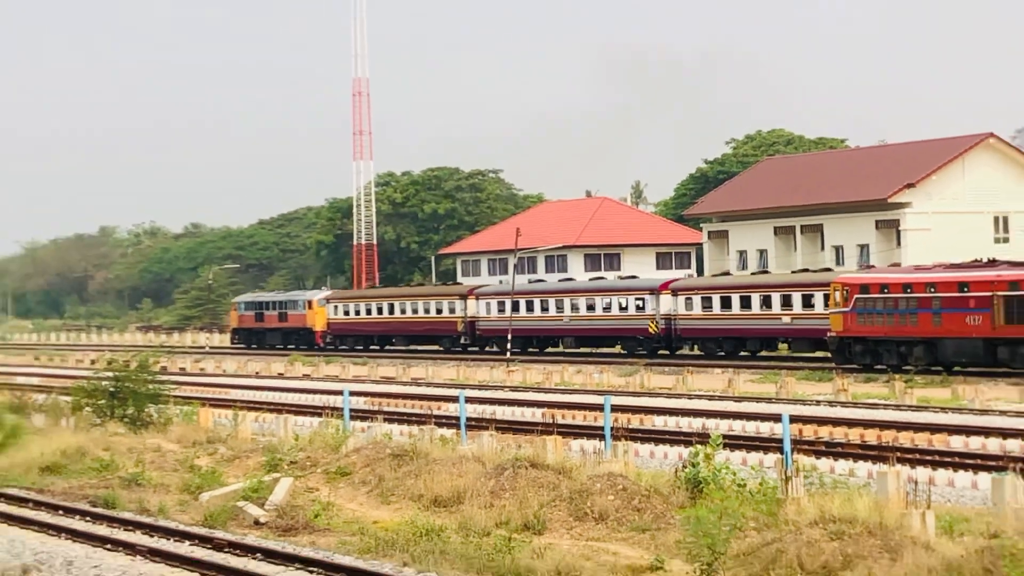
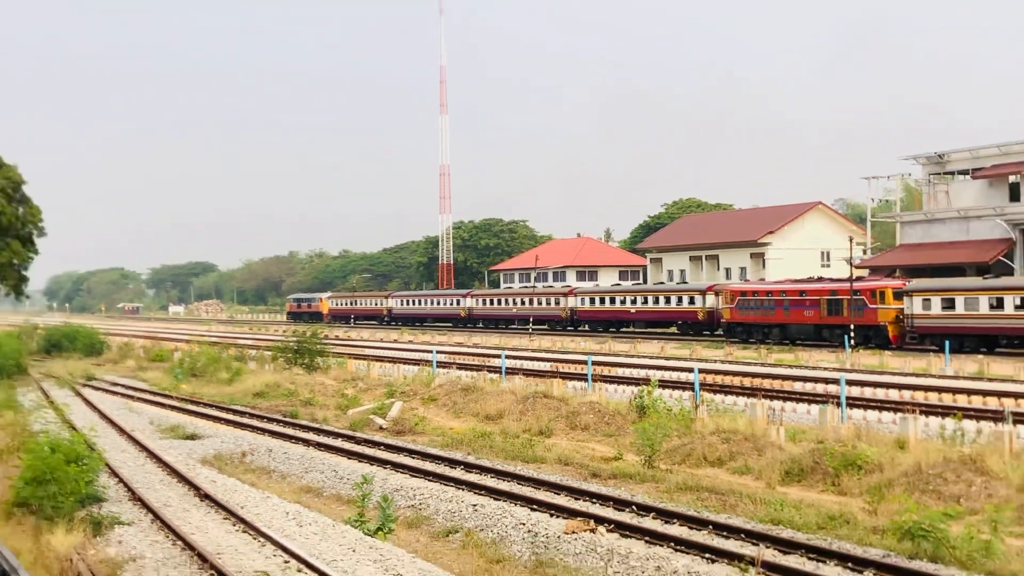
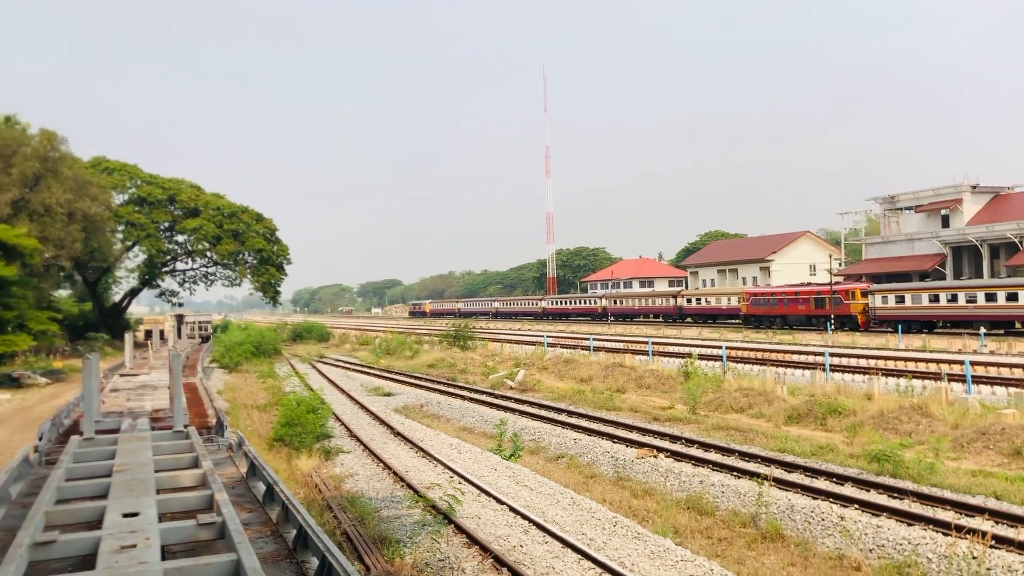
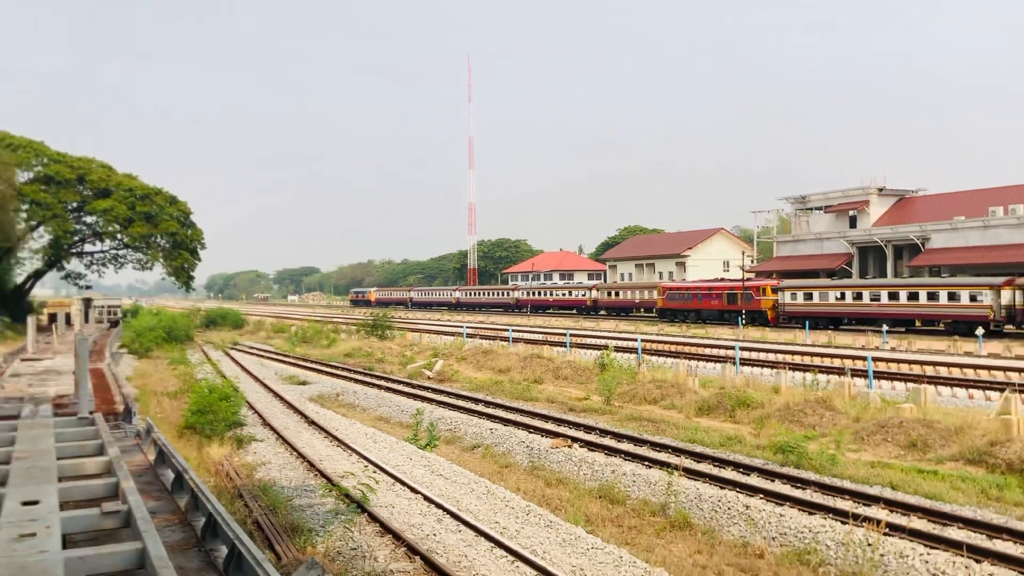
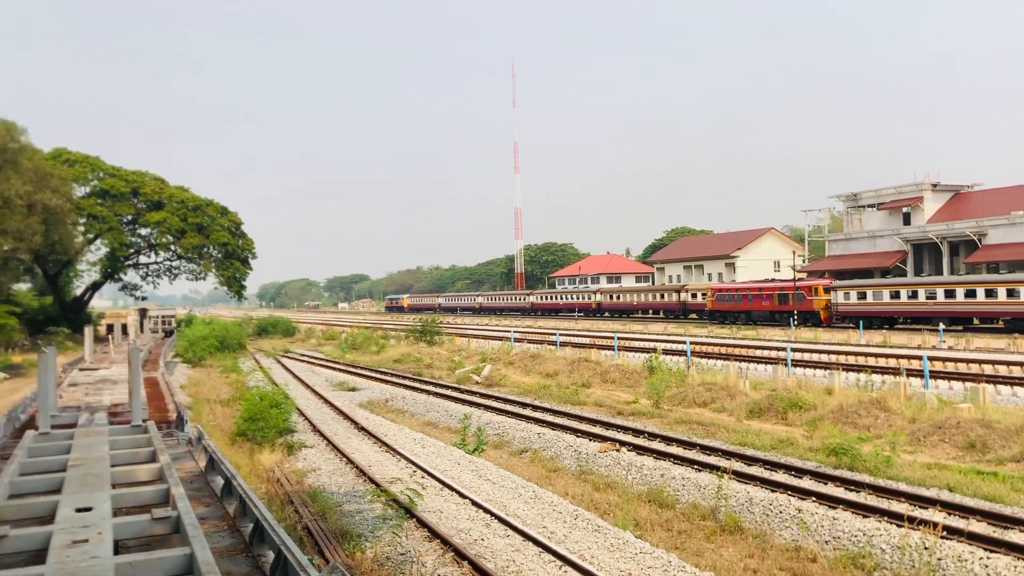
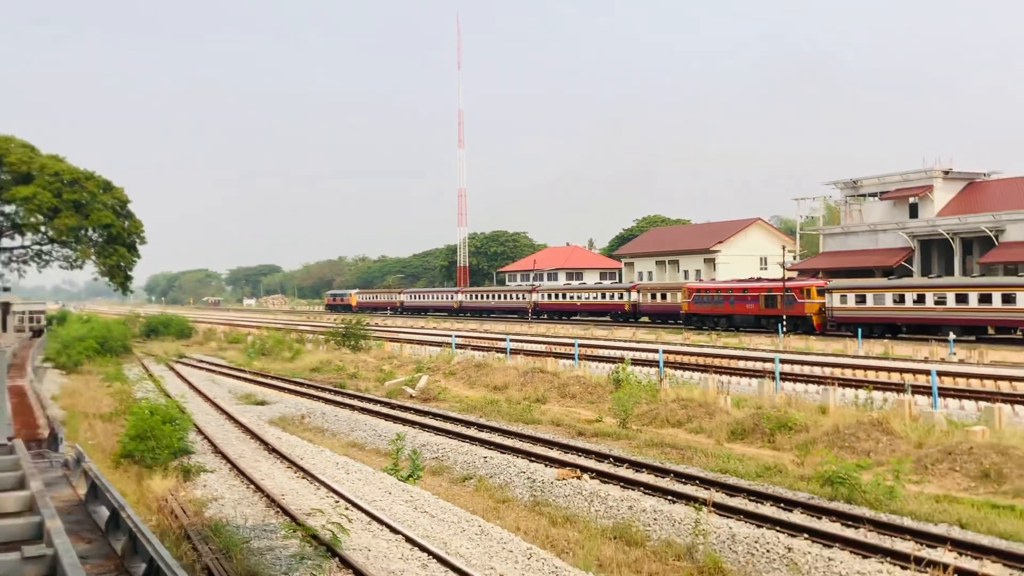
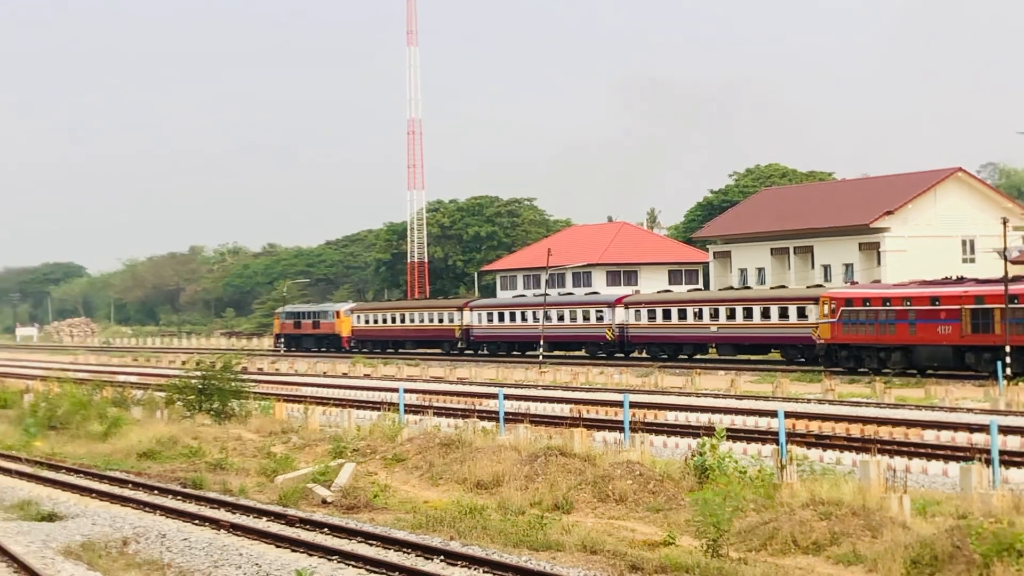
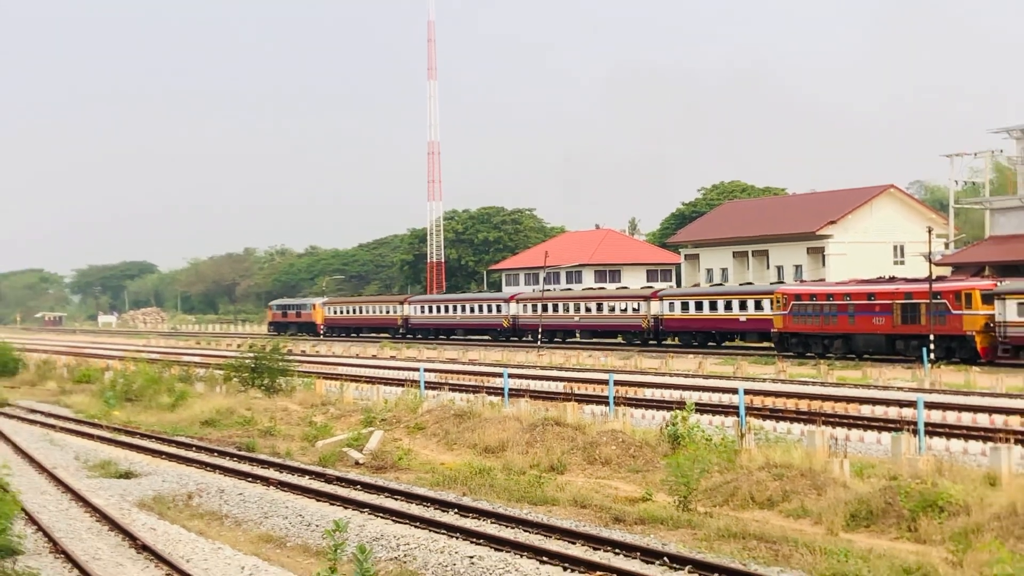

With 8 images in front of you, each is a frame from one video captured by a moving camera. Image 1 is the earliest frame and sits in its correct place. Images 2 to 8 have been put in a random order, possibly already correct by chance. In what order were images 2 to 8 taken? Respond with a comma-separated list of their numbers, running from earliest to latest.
7, 8, 2, 6, 4, 5, 3
